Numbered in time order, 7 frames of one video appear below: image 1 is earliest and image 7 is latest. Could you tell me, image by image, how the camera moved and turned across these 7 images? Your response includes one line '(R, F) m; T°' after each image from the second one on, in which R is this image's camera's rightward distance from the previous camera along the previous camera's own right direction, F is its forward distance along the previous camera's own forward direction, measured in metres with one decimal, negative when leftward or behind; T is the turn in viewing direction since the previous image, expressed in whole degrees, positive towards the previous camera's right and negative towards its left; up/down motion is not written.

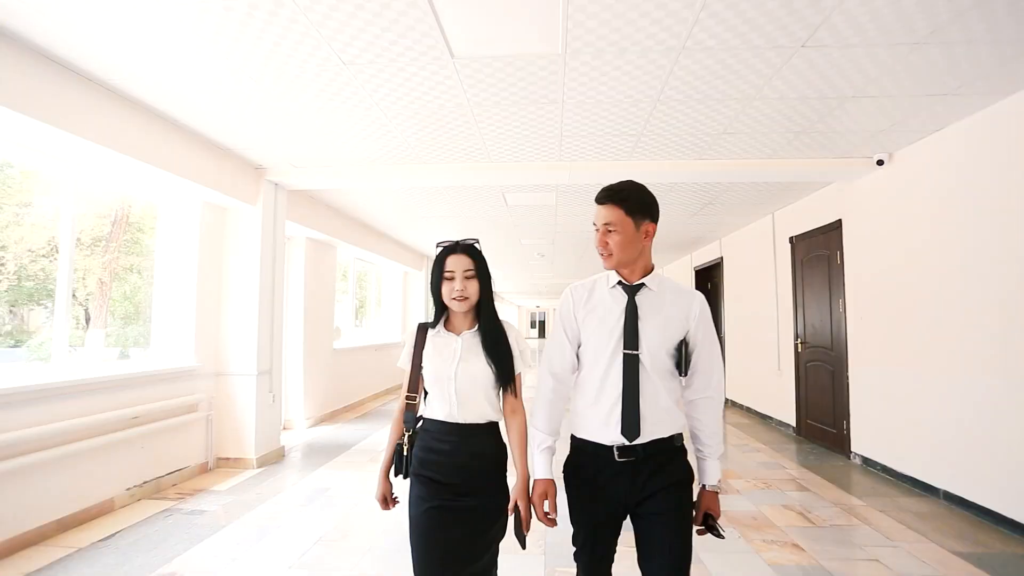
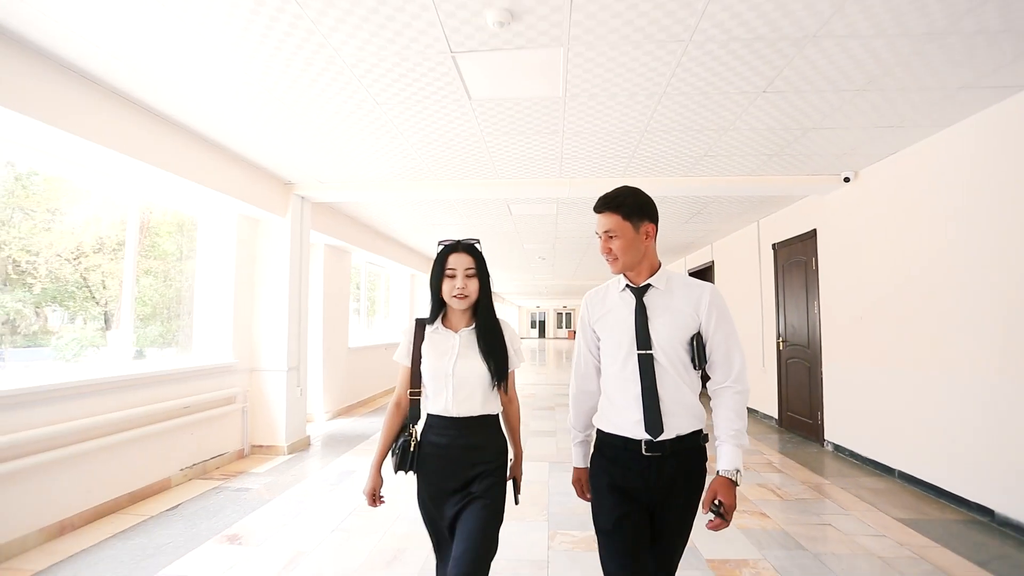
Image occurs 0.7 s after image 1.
(-0.1, -0.4) m; 0°
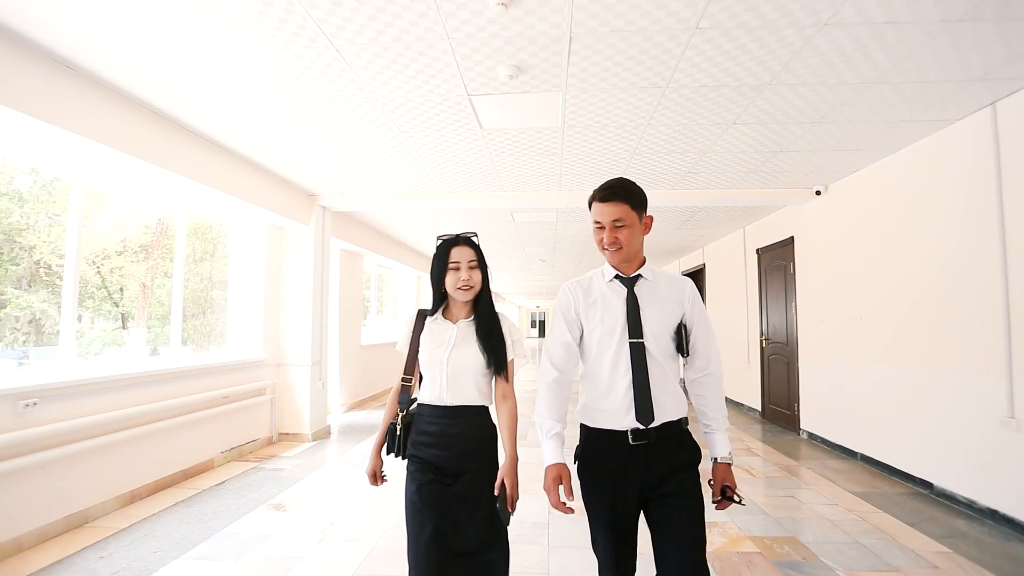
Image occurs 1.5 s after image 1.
(0.0, -0.5) m; 0°
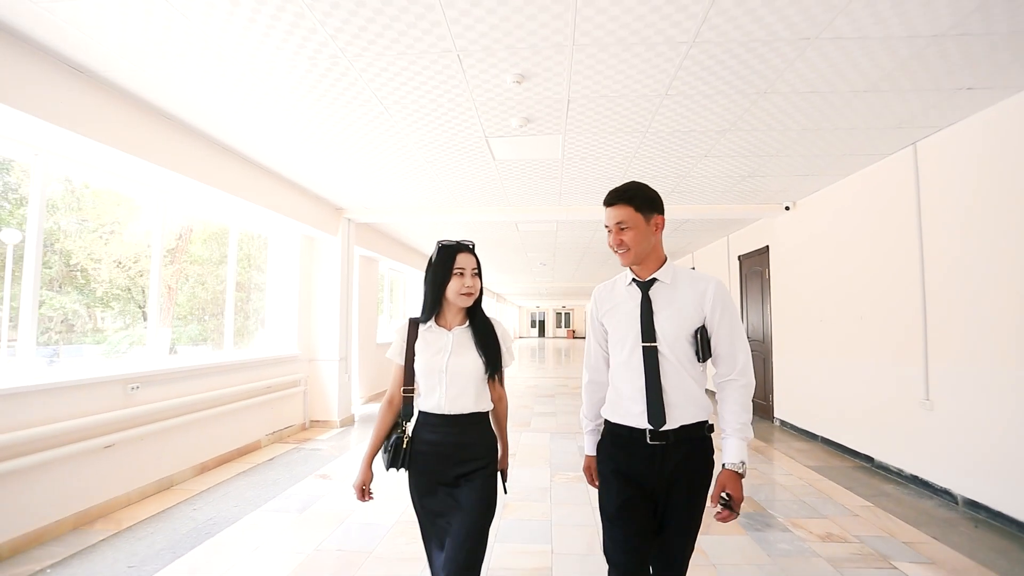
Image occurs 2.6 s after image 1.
(-0.1, -0.6) m; 0°
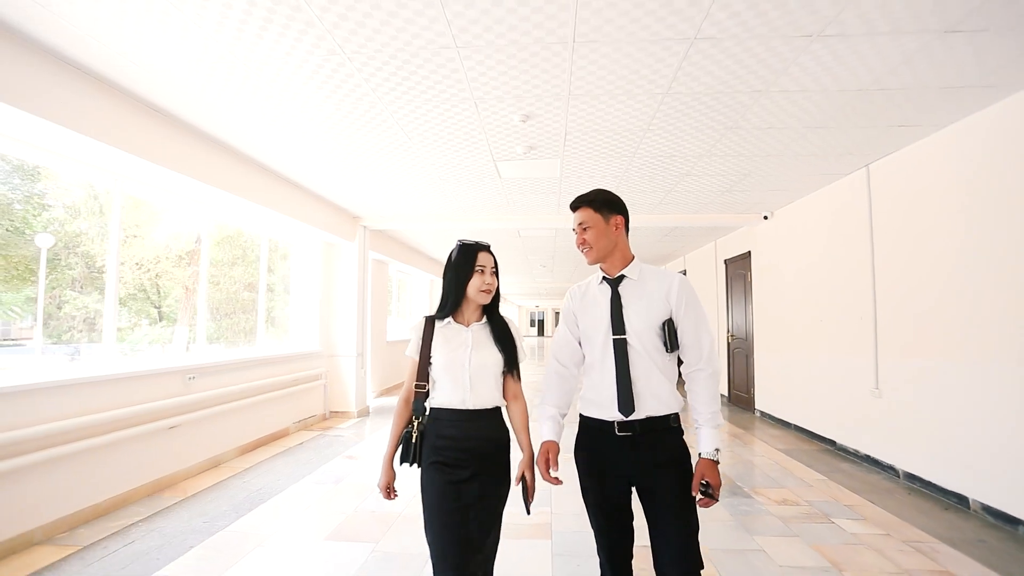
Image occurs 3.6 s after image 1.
(0.0, -0.5) m; 0°
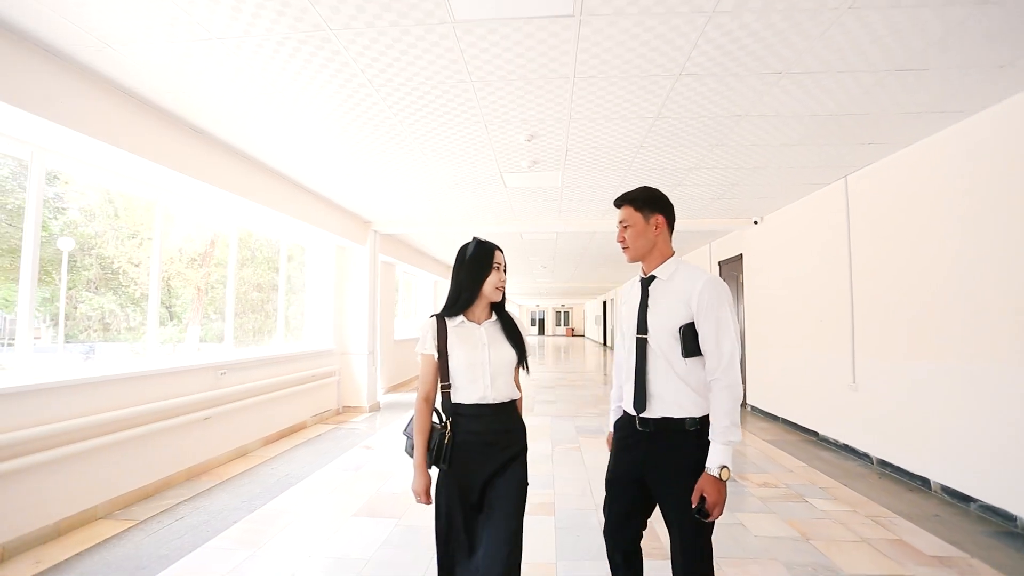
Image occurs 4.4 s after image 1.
(0.0, -0.3) m; 0°
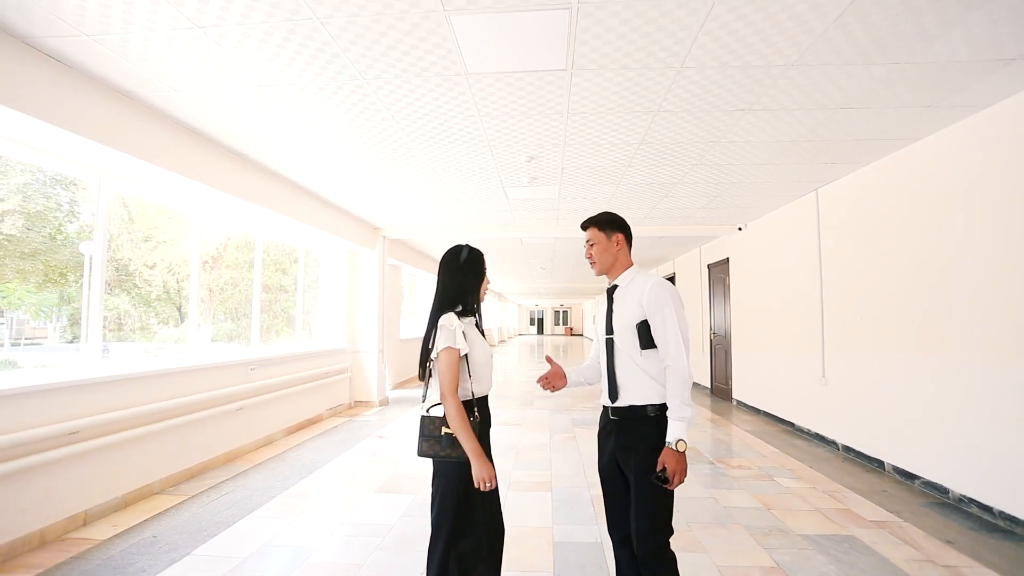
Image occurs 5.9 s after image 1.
(0.0, -0.4) m; 0°
